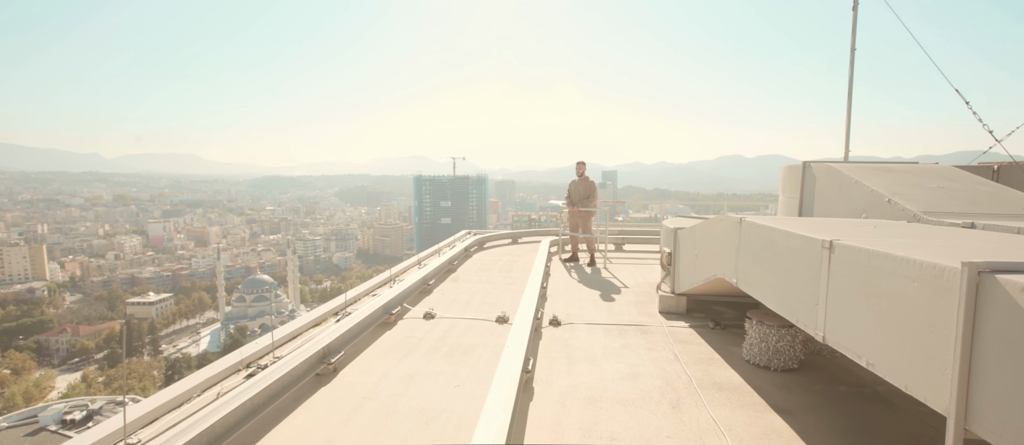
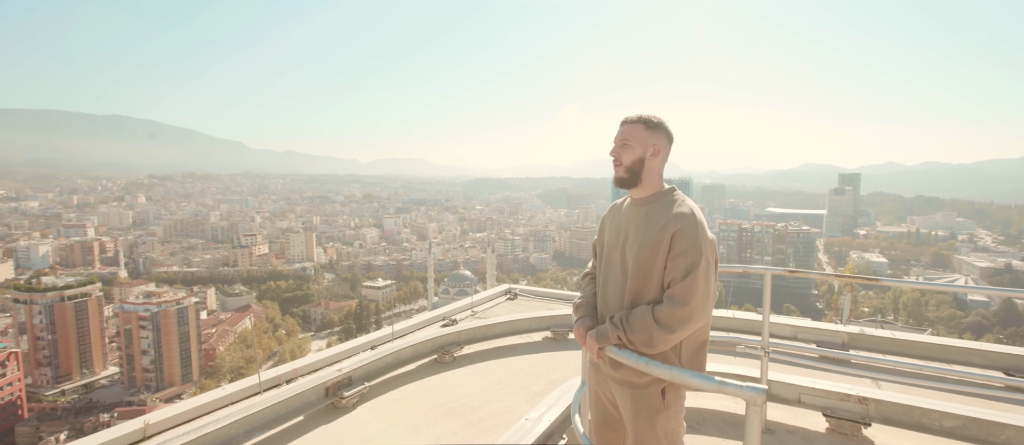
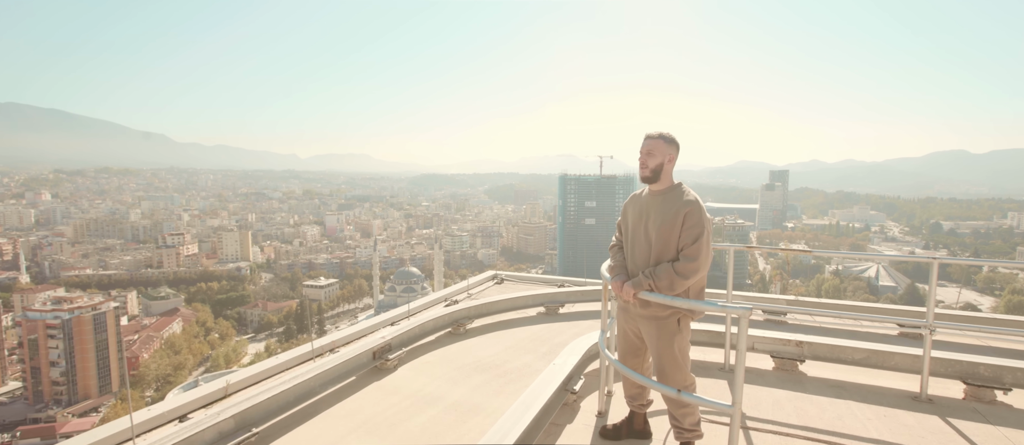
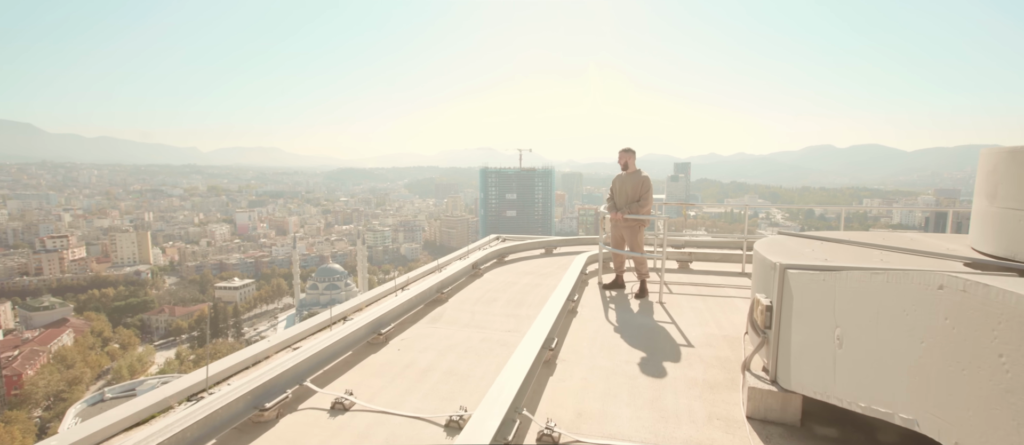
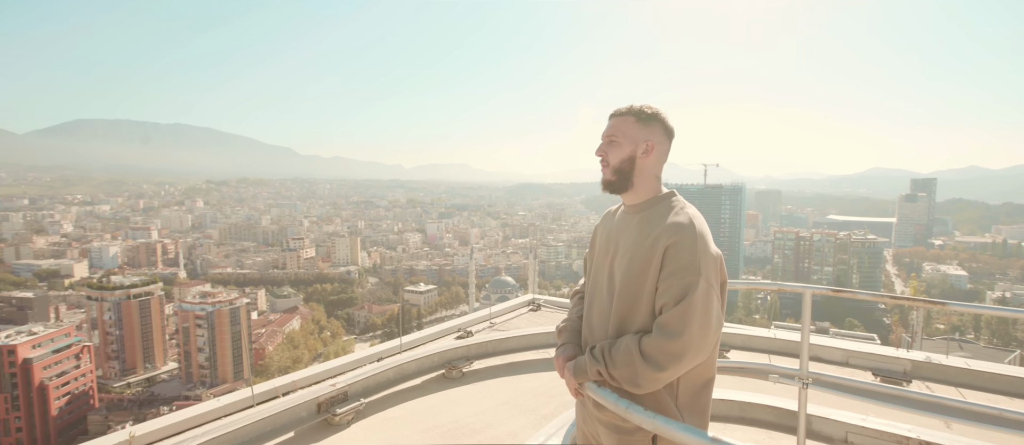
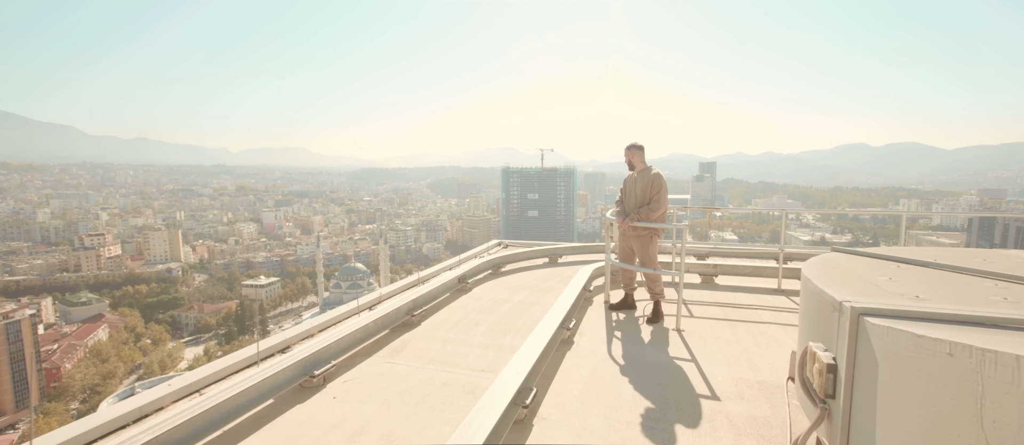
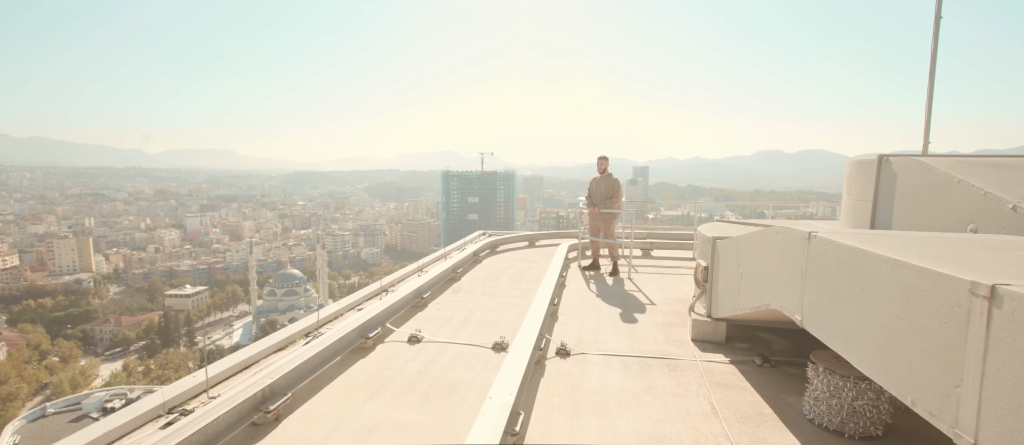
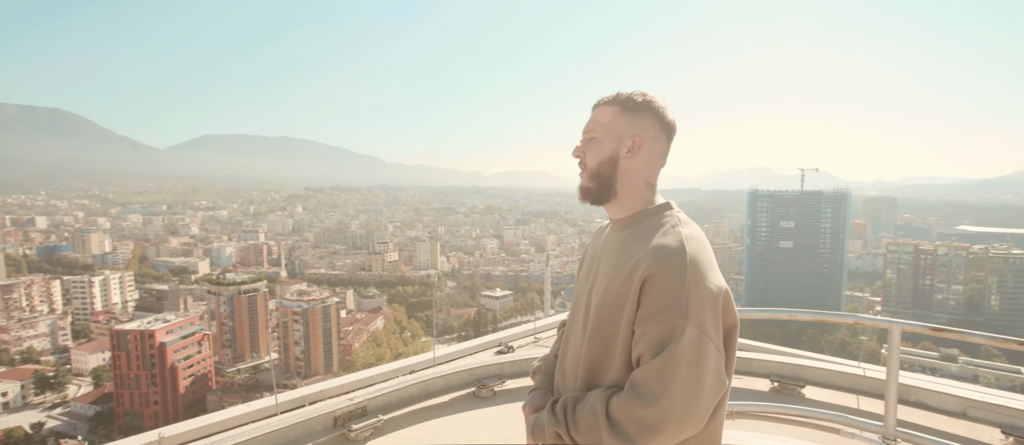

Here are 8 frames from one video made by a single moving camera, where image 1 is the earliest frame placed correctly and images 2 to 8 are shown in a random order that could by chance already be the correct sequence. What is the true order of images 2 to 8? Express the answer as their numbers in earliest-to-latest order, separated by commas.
7, 4, 6, 3, 2, 5, 8
